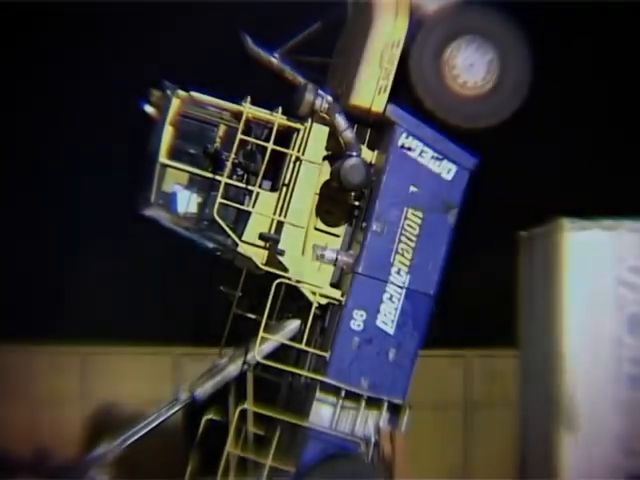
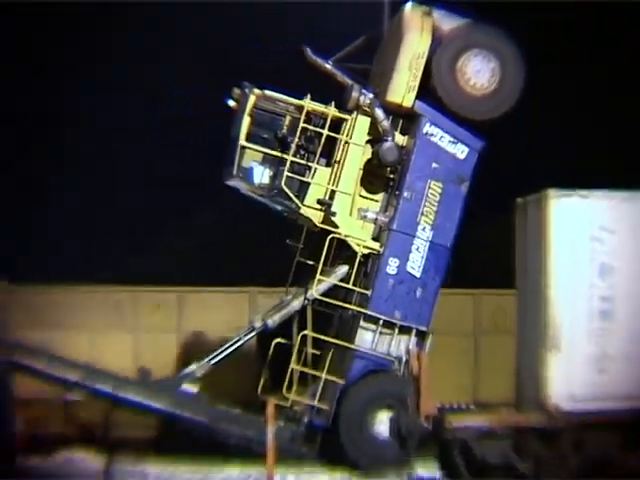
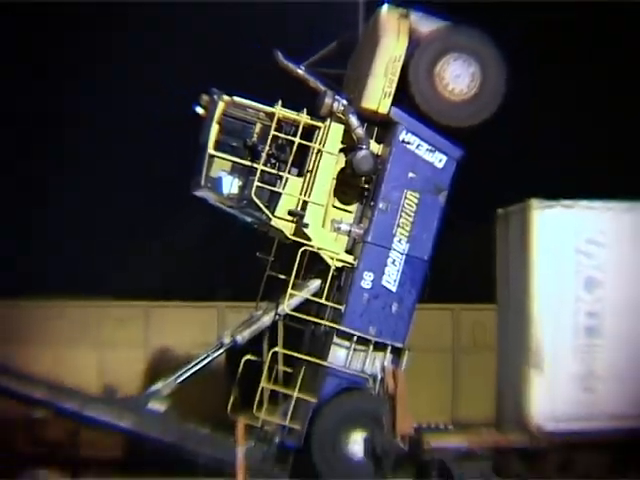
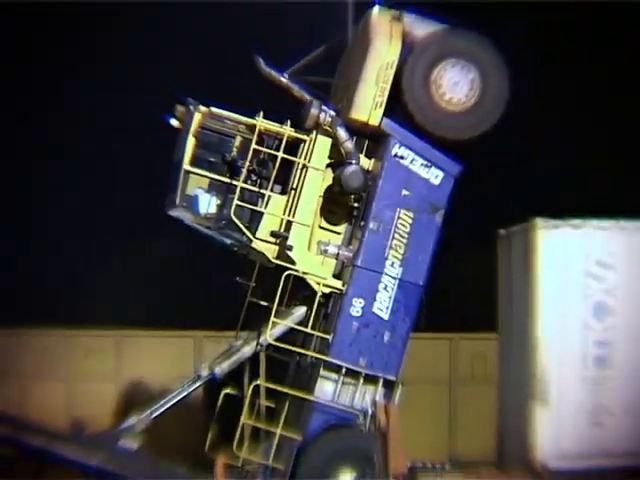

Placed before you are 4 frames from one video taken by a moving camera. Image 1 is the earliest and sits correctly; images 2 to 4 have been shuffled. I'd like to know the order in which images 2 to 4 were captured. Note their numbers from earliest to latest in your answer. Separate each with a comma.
4, 3, 2
